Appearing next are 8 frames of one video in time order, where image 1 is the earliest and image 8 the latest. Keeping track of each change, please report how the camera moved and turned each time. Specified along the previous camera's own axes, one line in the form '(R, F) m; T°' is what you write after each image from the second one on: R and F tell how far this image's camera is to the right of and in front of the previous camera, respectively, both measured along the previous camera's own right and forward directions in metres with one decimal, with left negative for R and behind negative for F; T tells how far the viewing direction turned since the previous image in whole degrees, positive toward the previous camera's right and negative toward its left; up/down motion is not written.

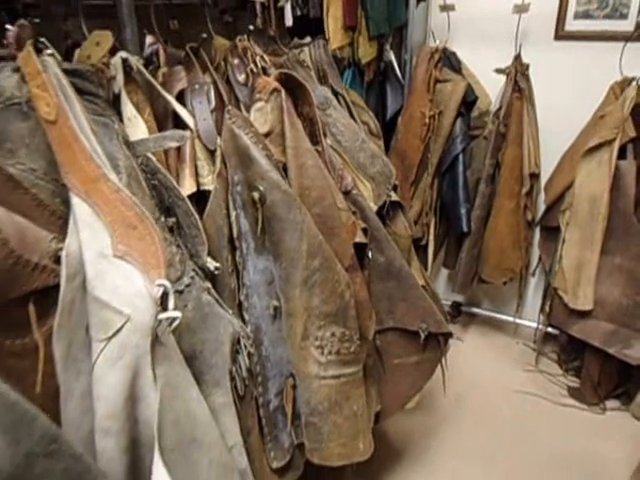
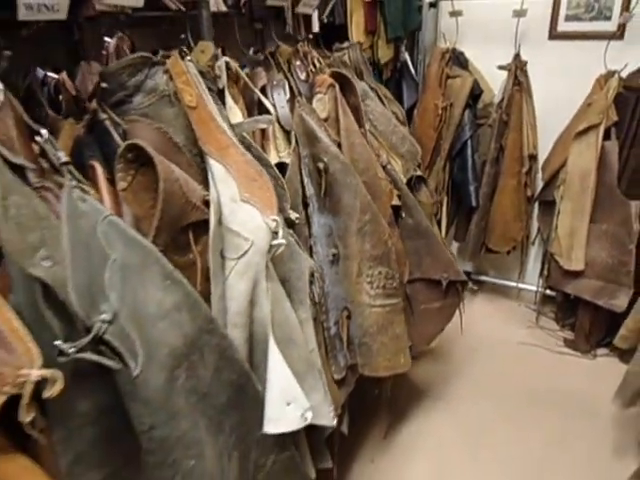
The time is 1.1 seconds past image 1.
(-0.1, -0.3) m; 0°
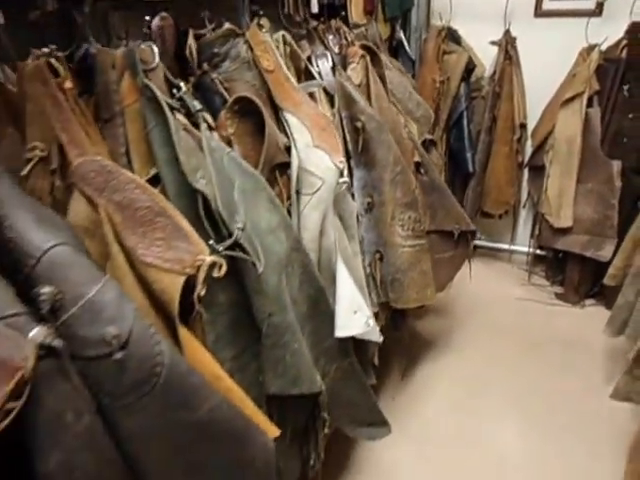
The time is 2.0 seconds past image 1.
(-0.2, -0.2) m; +3°
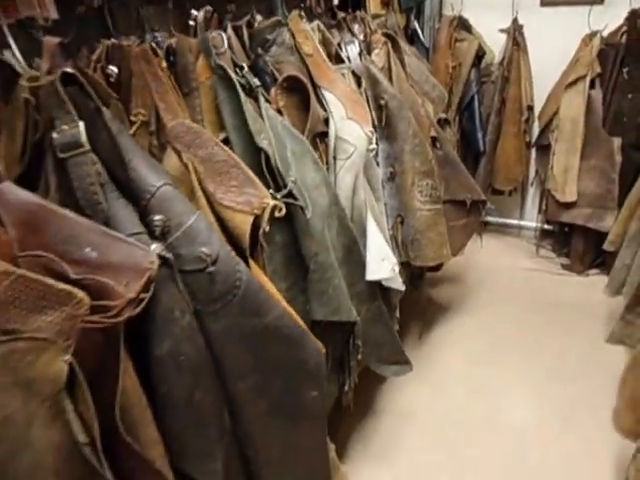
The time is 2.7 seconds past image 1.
(-0.1, -0.2) m; -1°
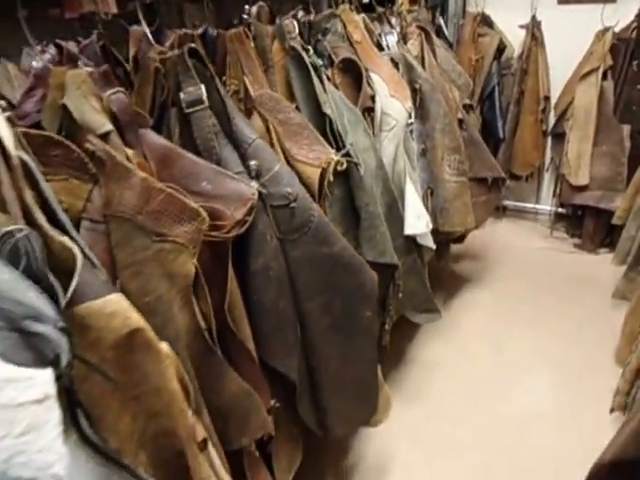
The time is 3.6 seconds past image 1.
(-0.1, -0.3) m; -1°
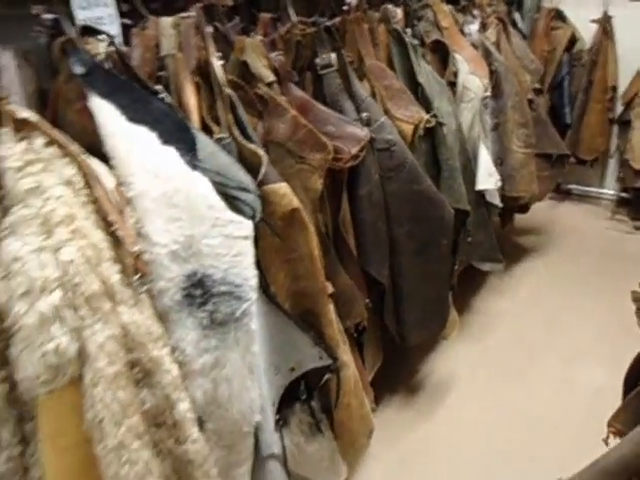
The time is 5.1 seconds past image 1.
(-0.1, -0.4) m; -6°
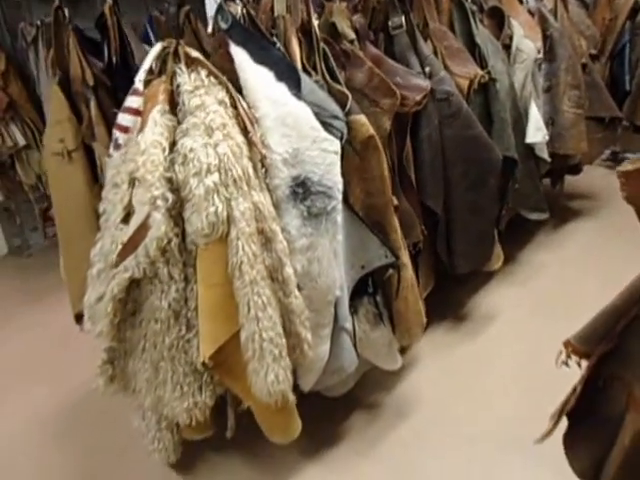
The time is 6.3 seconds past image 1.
(0.0, -0.4) m; -5°
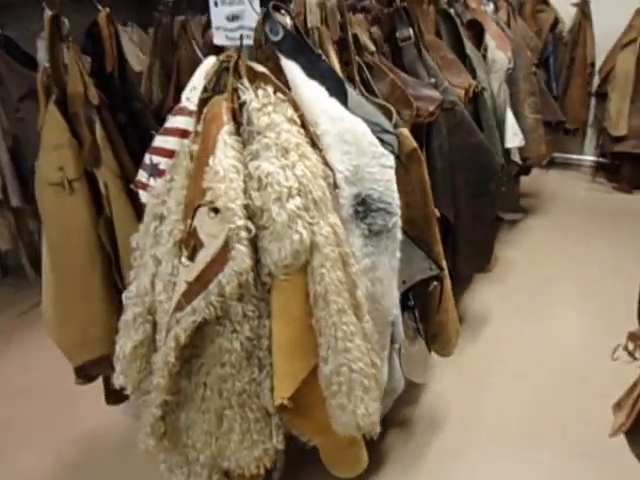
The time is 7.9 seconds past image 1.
(-0.4, +0.1) m; +10°
